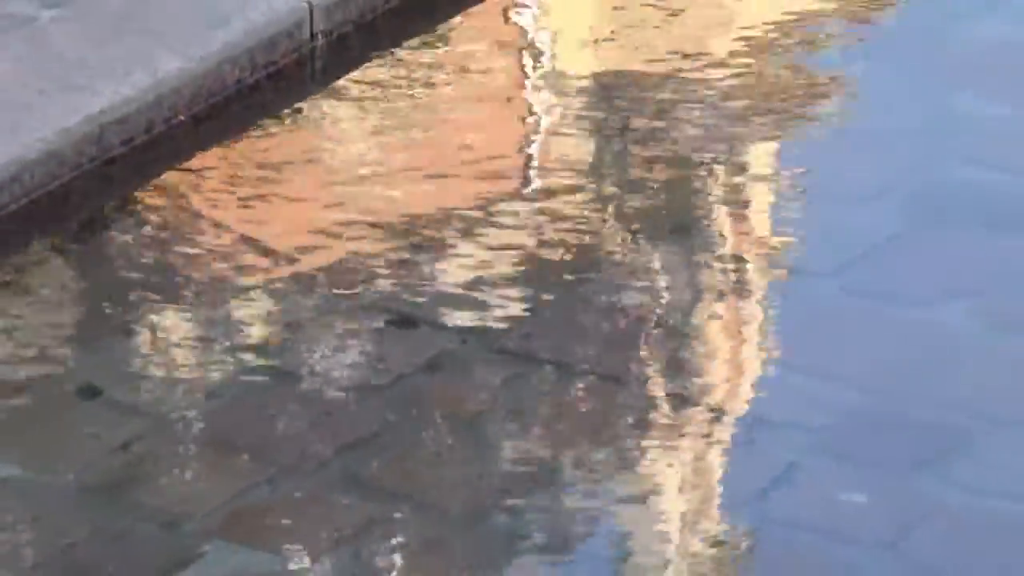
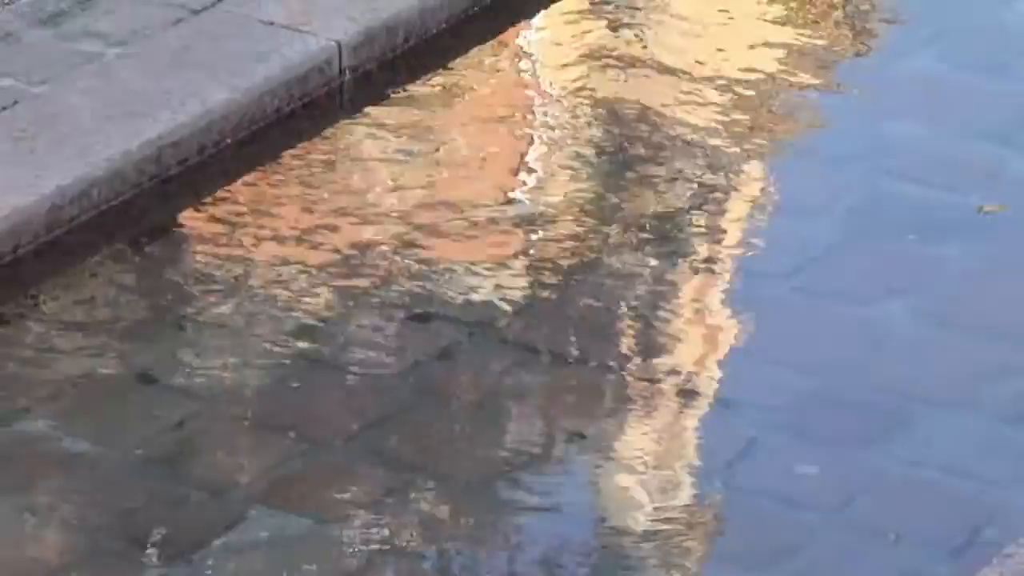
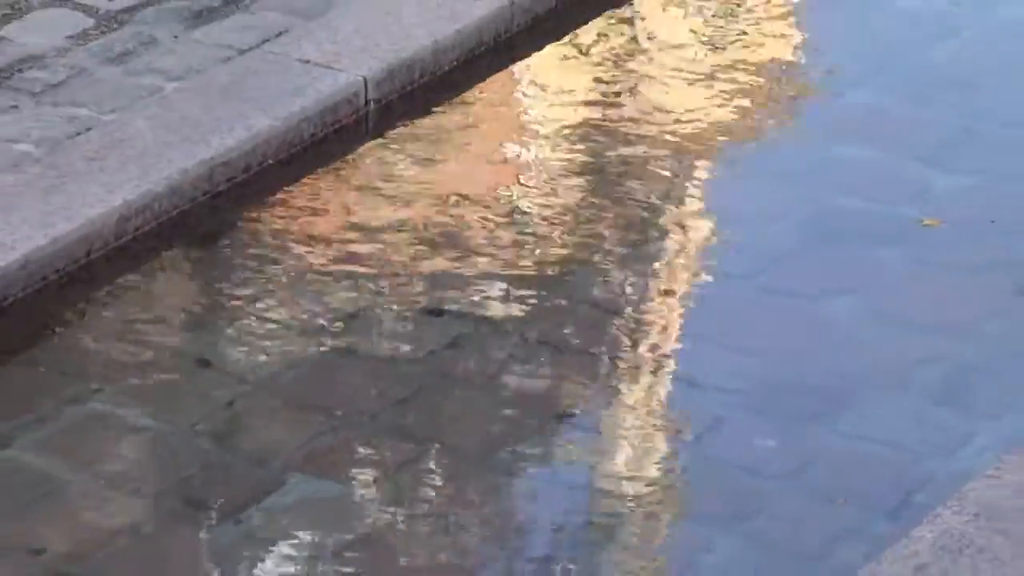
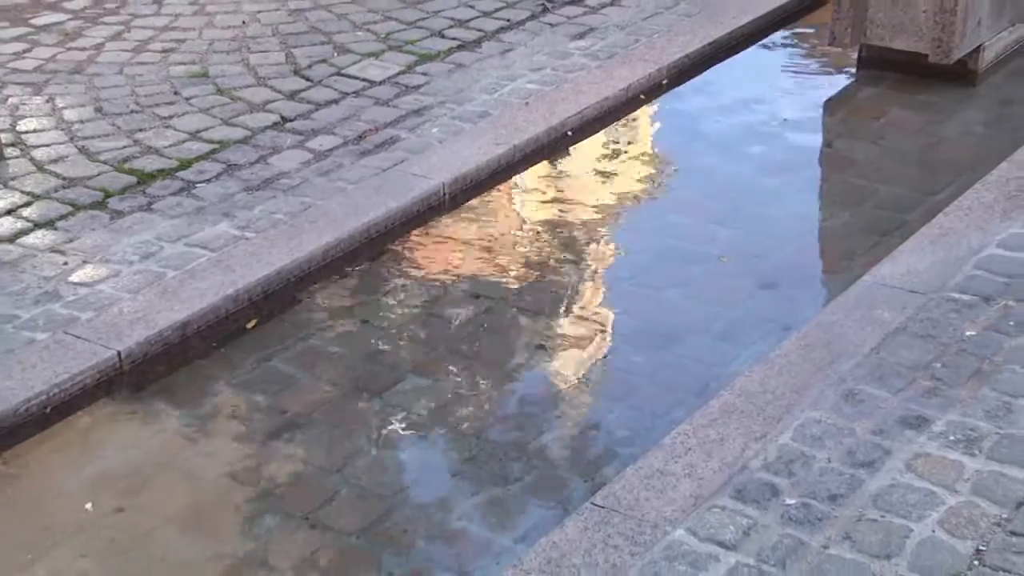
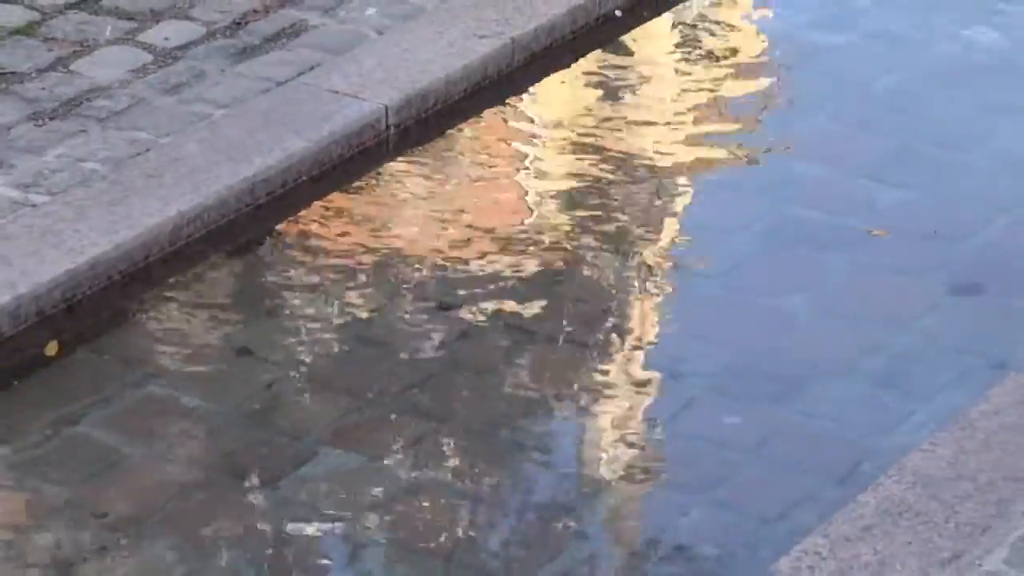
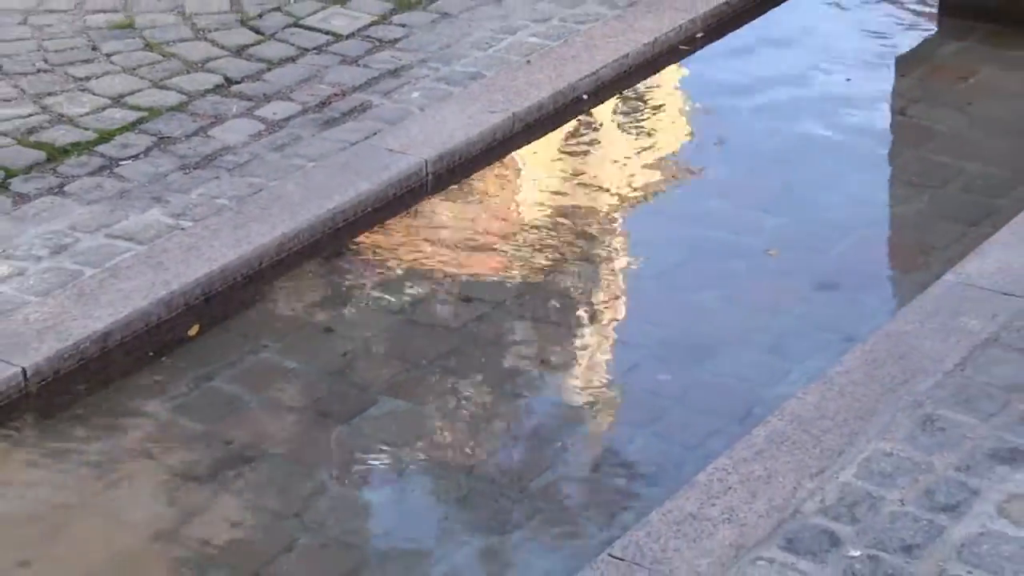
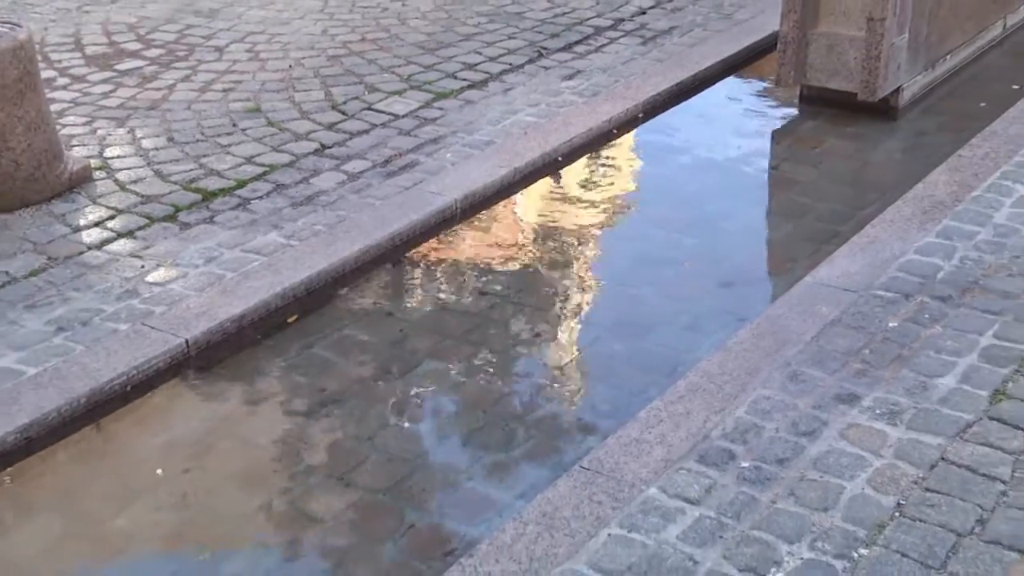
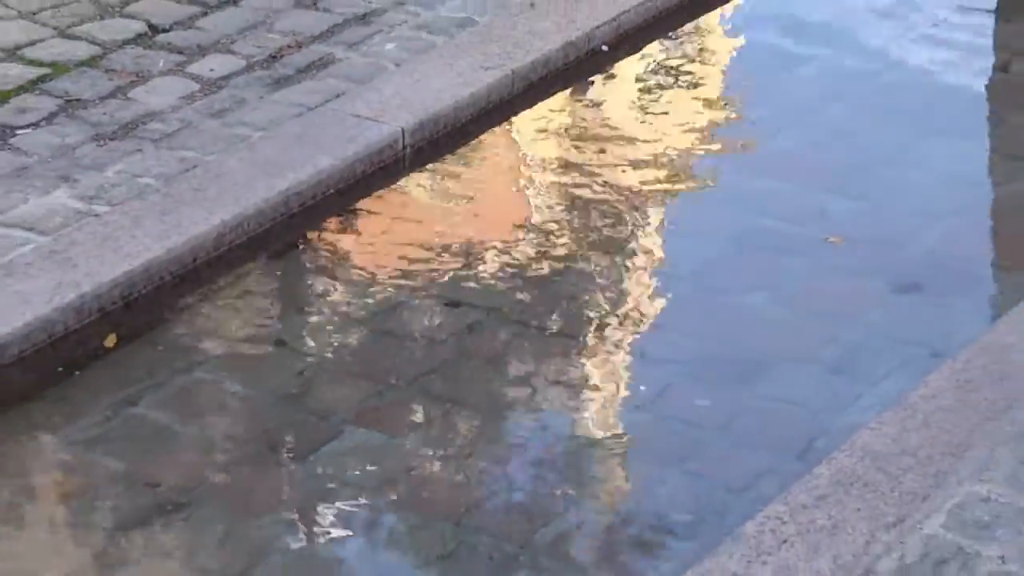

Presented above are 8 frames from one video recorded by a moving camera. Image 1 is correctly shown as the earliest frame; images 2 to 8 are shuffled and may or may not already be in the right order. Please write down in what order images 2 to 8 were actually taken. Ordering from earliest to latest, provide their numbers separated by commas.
2, 3, 5, 8, 6, 4, 7
